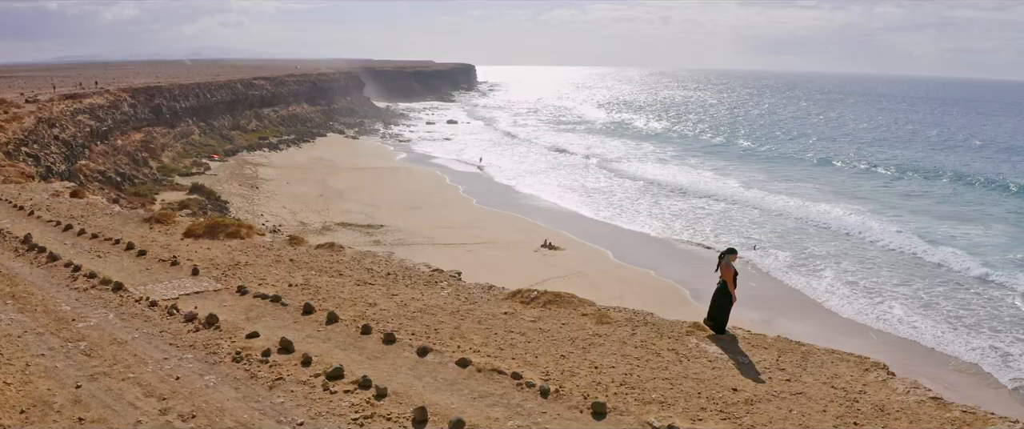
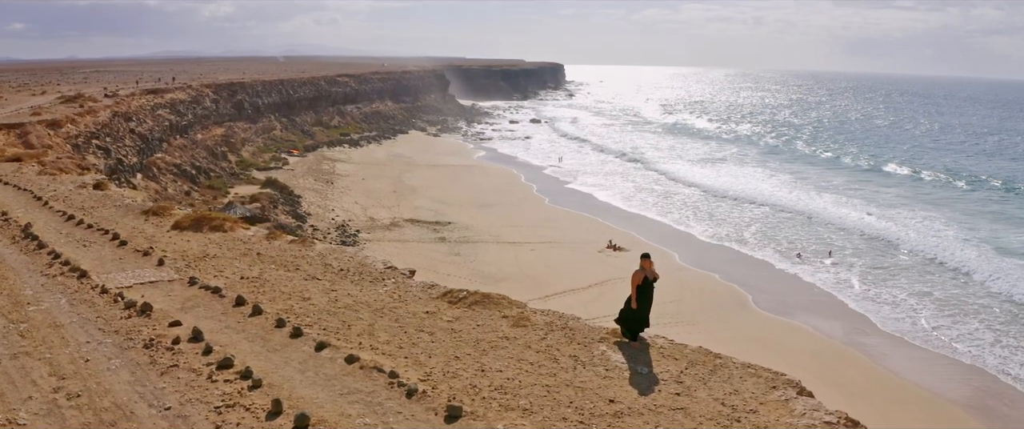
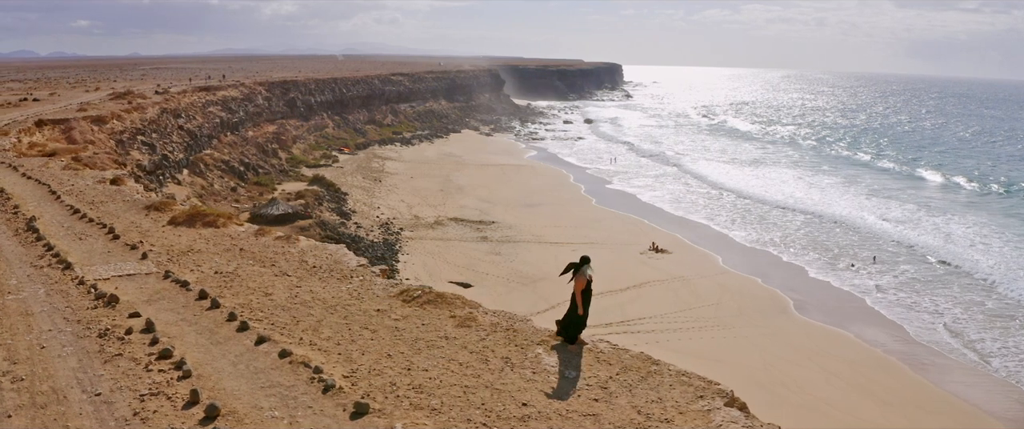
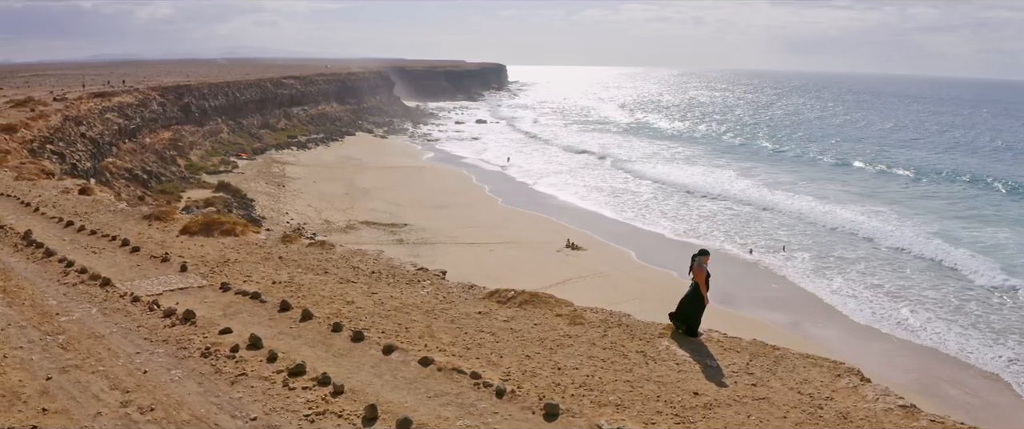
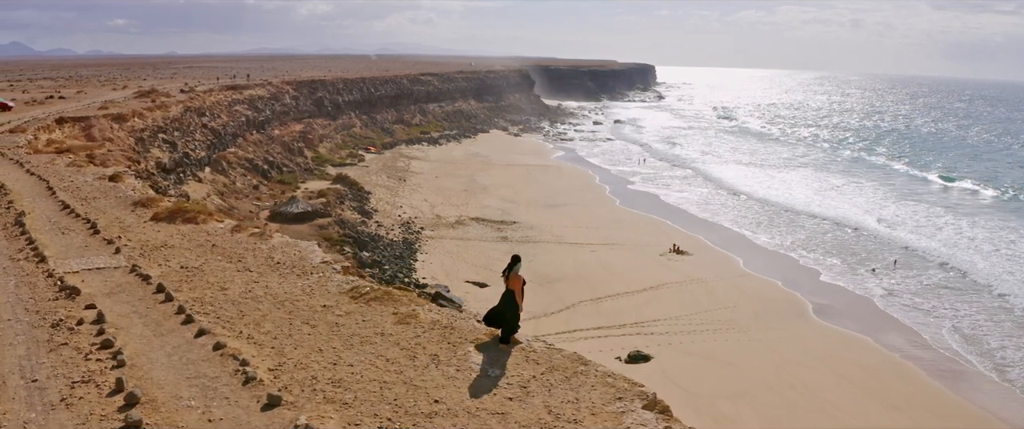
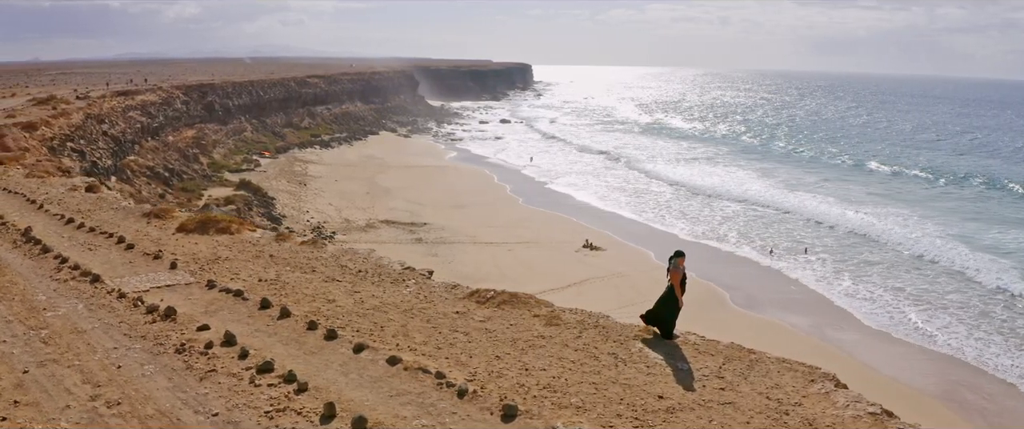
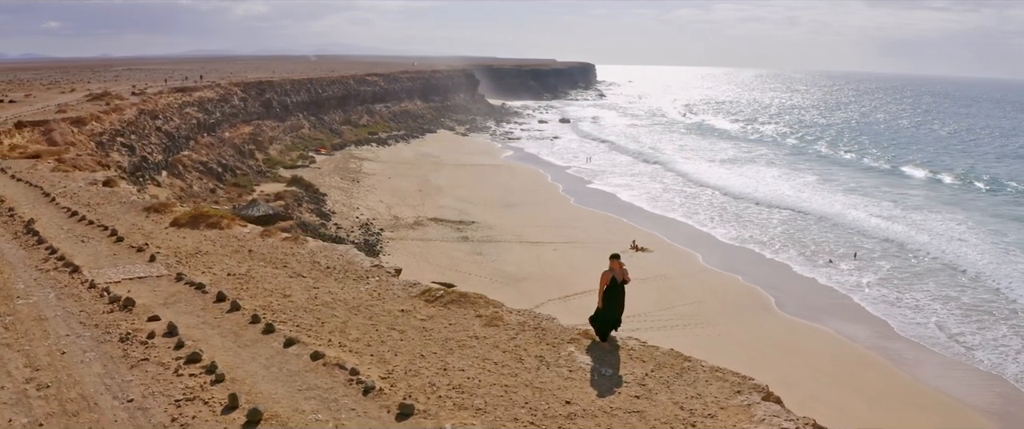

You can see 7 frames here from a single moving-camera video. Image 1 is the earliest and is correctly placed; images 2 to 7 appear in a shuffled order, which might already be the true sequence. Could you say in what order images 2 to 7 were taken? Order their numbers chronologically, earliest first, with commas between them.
4, 6, 2, 7, 3, 5
